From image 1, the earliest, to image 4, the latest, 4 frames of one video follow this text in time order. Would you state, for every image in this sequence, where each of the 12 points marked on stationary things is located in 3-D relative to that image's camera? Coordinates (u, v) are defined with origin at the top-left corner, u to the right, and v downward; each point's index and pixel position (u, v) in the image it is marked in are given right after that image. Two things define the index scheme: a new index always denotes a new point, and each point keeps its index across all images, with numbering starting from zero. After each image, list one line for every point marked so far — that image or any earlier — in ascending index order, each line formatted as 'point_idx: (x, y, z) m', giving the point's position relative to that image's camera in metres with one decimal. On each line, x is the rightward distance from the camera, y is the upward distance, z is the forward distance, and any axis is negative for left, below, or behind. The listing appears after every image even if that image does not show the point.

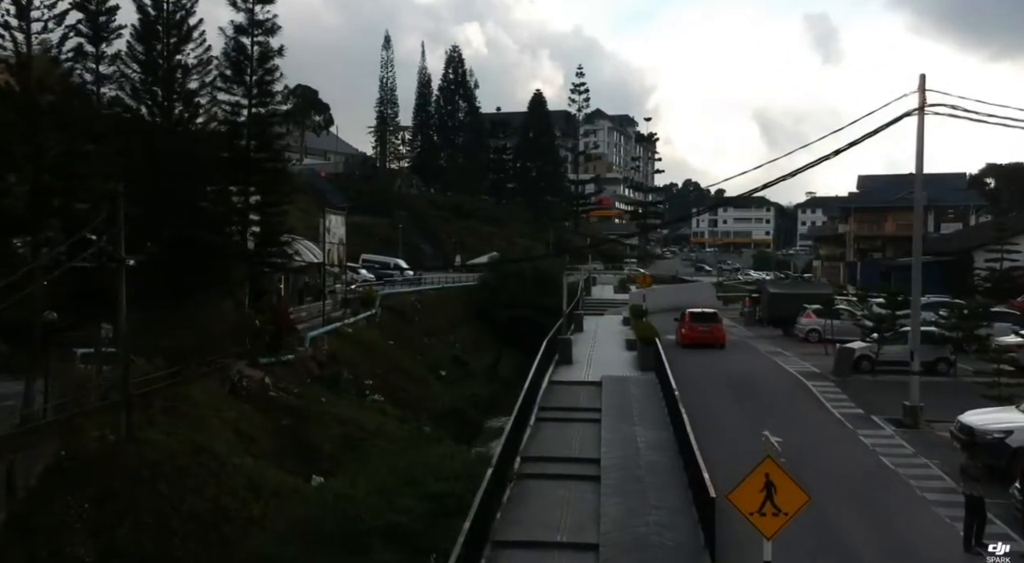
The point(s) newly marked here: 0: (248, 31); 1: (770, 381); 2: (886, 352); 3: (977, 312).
0: (-6.4, +6.1, +19.9) m
1: (+5.7, -2.3, +17.9) m
2: (+8.8, -1.7, +19.4) m
3: (+10.5, -0.7, +18.5) m
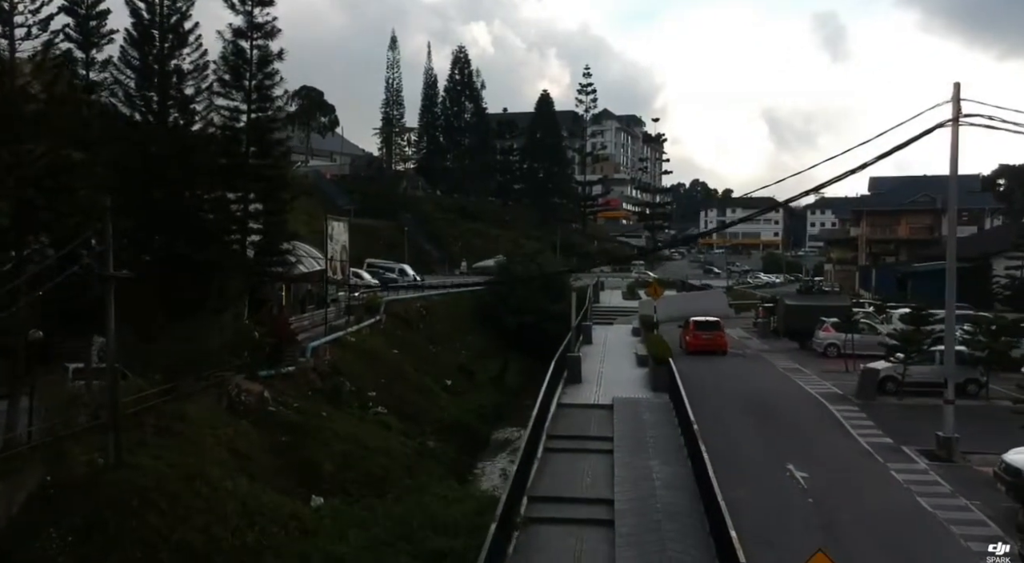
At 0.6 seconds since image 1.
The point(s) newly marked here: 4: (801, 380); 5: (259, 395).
0: (-6.3, +5.9, +19.4) m
1: (+5.8, -2.5, +17.3) m
2: (+8.9, -1.9, +18.7) m
3: (+10.6, -0.9, +17.9) m
4: (+6.9, -2.4, +19.6) m
5: (-5.4, -2.4, +17.5) m
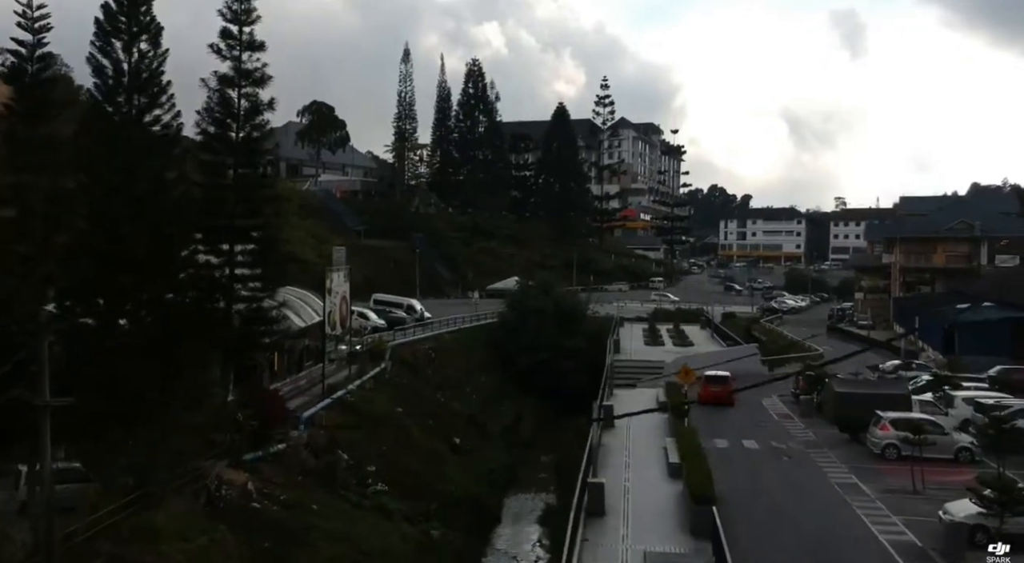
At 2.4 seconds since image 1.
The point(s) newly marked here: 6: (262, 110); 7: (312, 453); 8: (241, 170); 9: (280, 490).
0: (-6.0, +4.3, +17.6) m
1: (+6.0, -4.1, +15.3) m
2: (+9.2, -3.5, +16.7) m
3: (+10.9, -2.5, +15.7) m
4: (+7.2, -4.0, +17.6) m
5: (-5.2, -4.0, +15.7) m
6: (-5.7, +3.9, +18.7) m
7: (-4.6, -3.9, +18.8) m
8: (-6.2, +2.6, +18.7) m
9: (-4.7, -4.3, +16.7) m
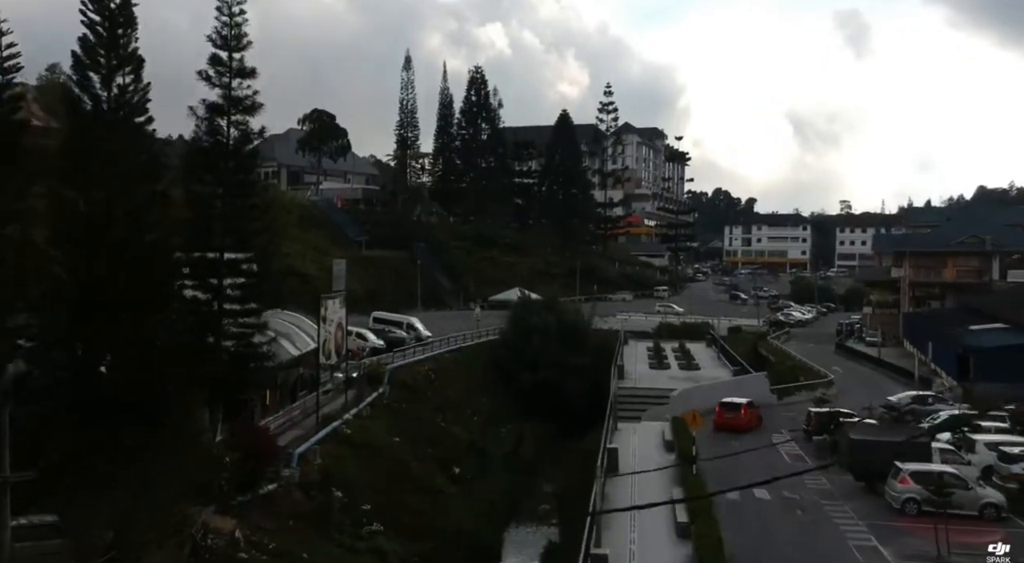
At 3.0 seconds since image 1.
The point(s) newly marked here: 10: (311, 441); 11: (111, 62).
0: (-6.0, +3.5, +16.9) m
1: (+6.0, -4.8, +14.5) m
2: (+9.2, -4.3, +15.9) m
3: (+10.9, -3.3, +15.0) m
4: (+7.2, -4.7, +16.8) m
5: (-5.2, -4.7, +15.0) m
6: (-5.7, +3.2, +18.0) m
7: (-4.6, -4.7, +18.1) m
8: (-6.2, +1.8, +18.0) m
9: (-4.7, -5.0, +16.1) m
10: (-4.9, -3.9, +19.8) m
11: (-8.2, +4.7, +16.8) m
